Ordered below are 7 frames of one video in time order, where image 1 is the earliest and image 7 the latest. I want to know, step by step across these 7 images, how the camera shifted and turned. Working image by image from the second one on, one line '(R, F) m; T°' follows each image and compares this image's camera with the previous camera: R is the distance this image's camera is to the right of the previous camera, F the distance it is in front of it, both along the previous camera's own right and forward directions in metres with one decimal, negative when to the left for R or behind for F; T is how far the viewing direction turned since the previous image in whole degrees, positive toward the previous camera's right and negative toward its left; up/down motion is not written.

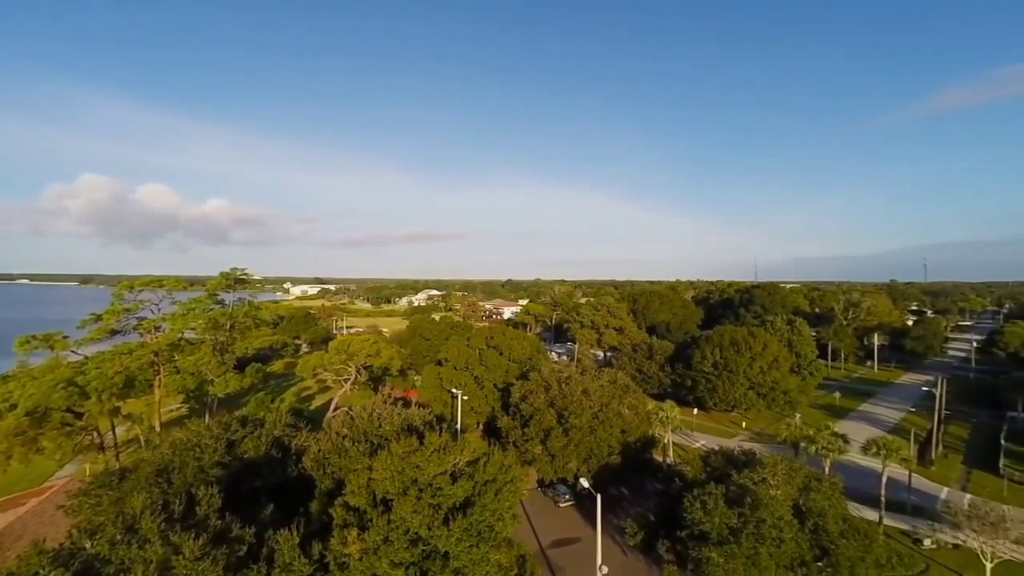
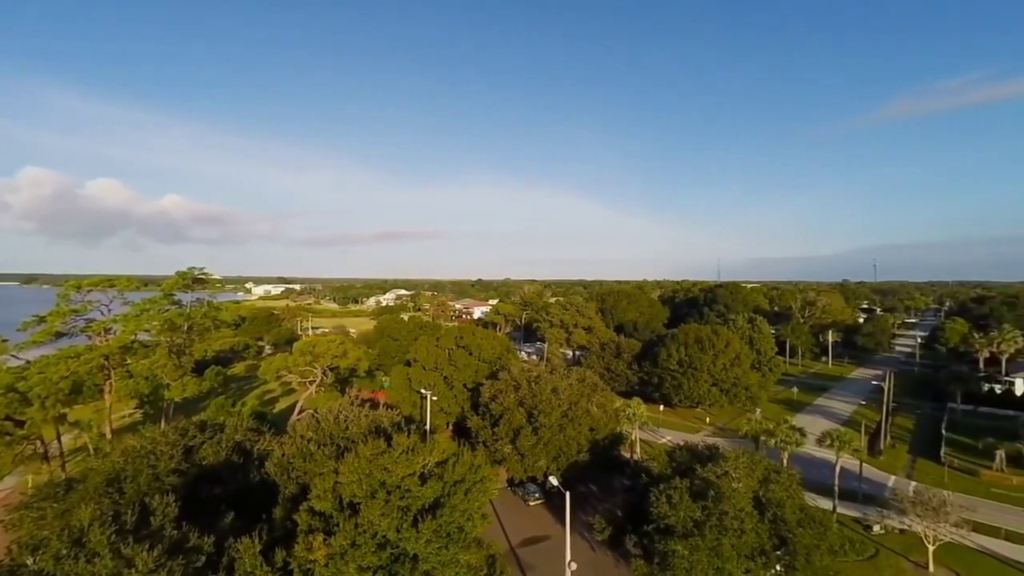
(0.0, -0.3) m; +3°
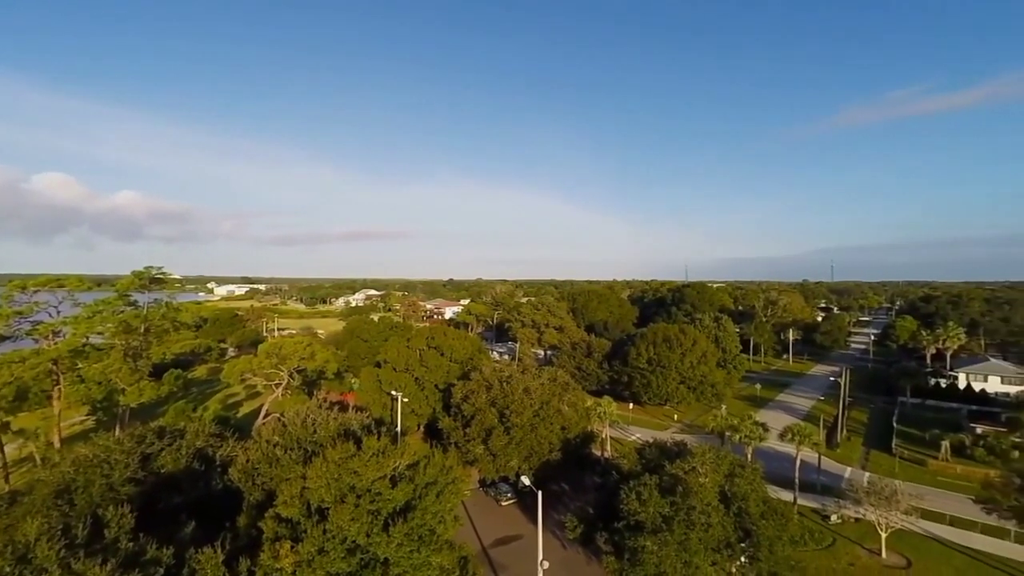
(0.0, -0.3) m; +3°
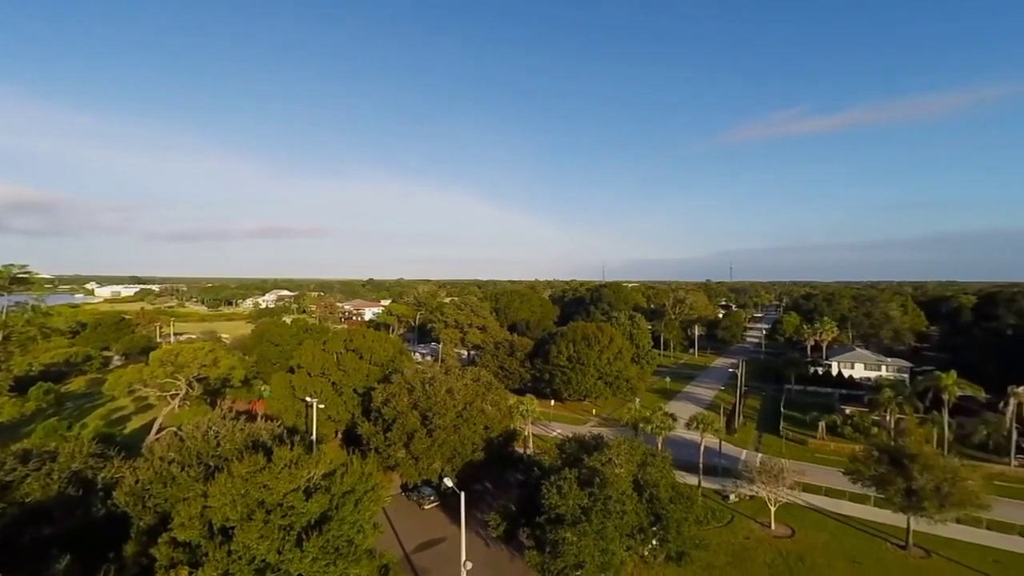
(0.0, -0.8) m; +8°
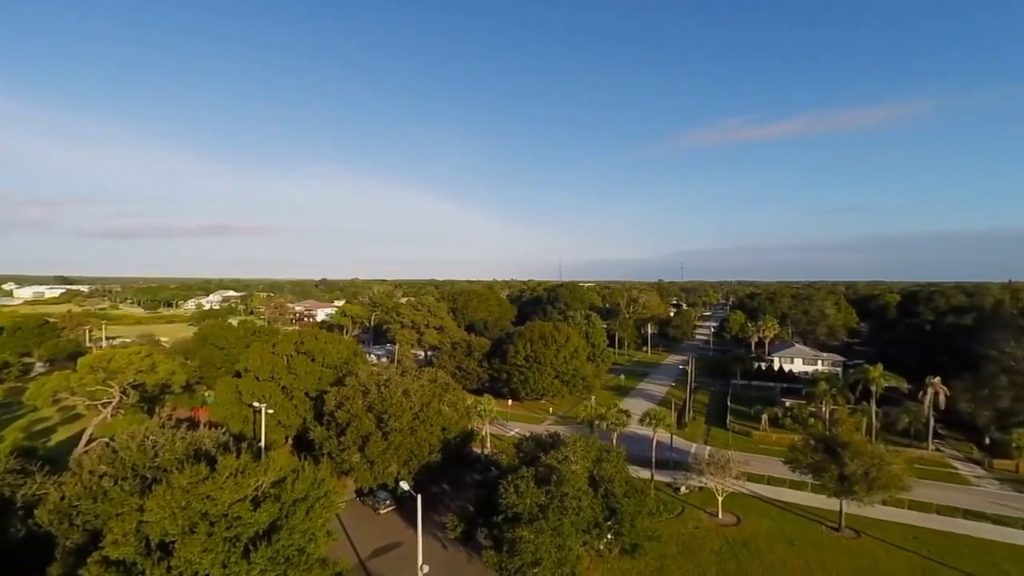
(0.0, -0.4) m; +4°
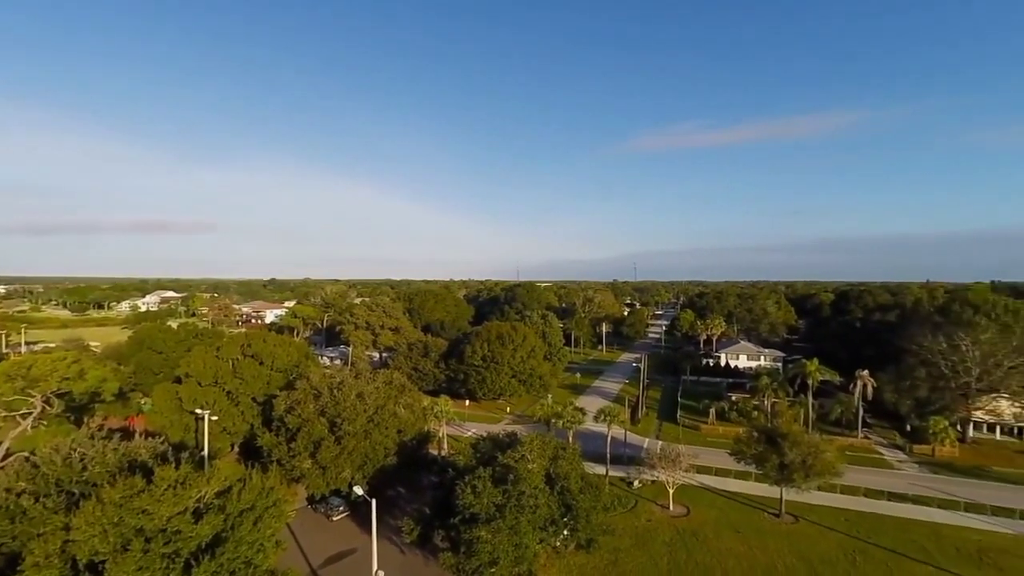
(0.0, -0.3) m; +5°
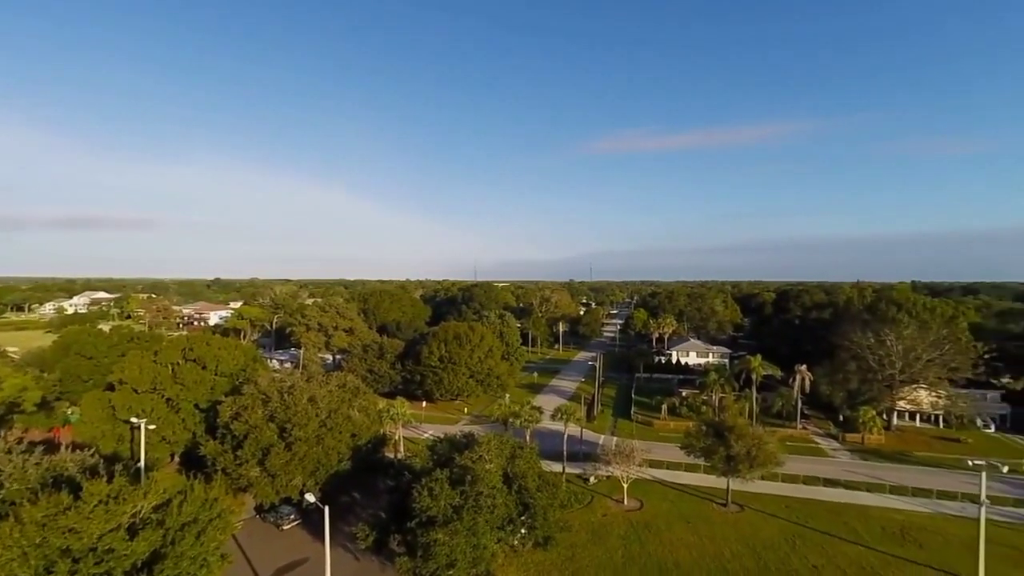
(0.0, -0.3) m; +5°
